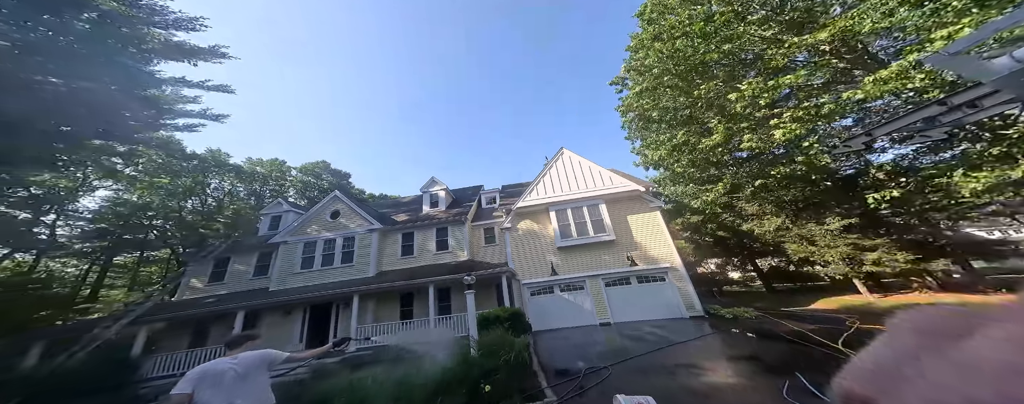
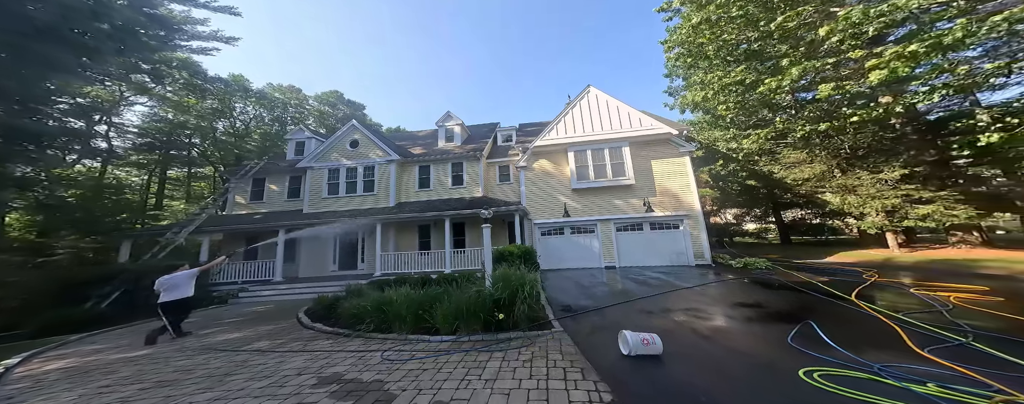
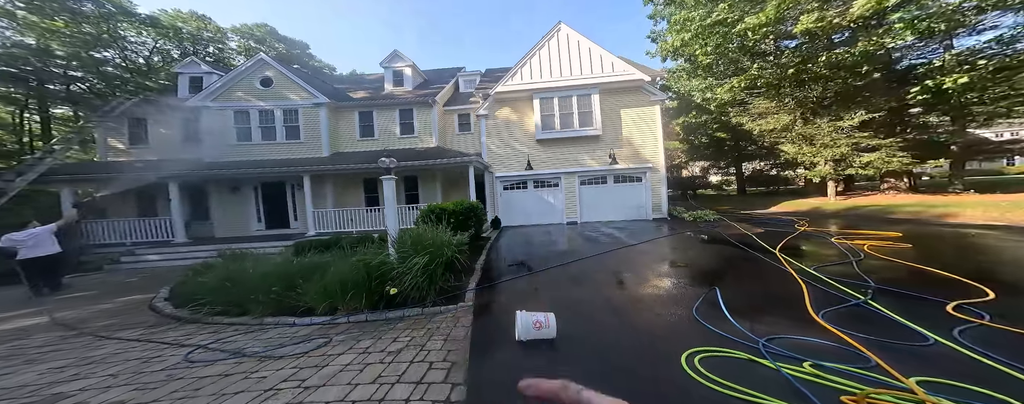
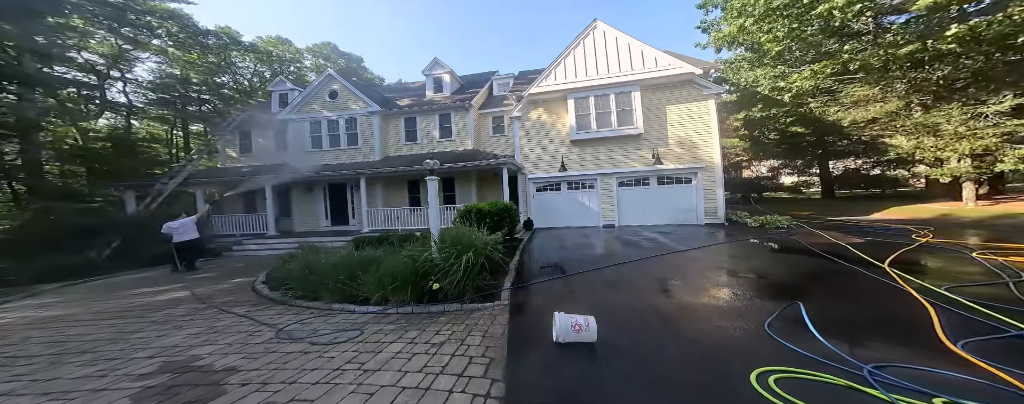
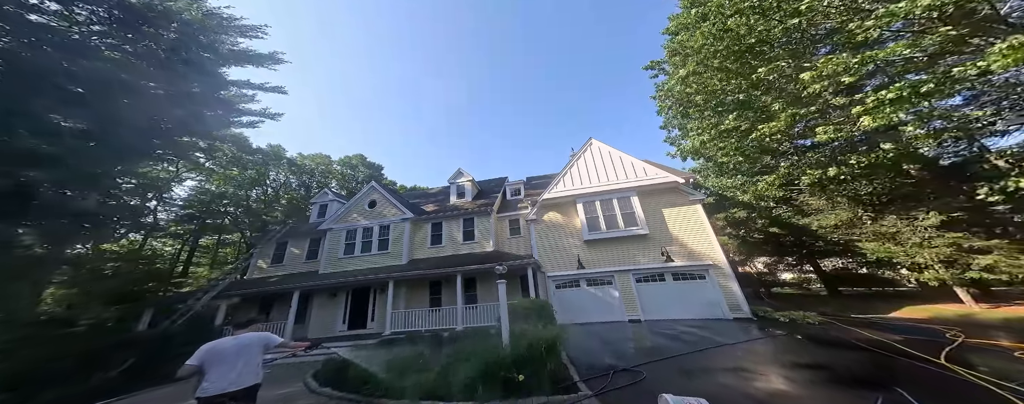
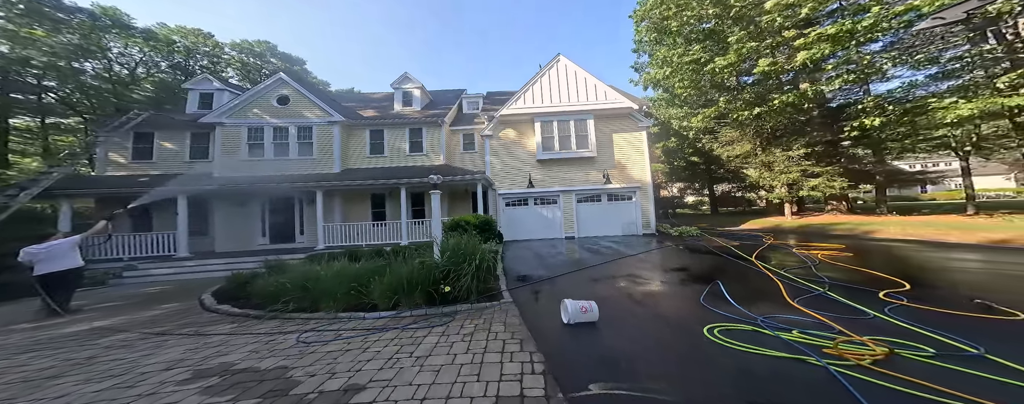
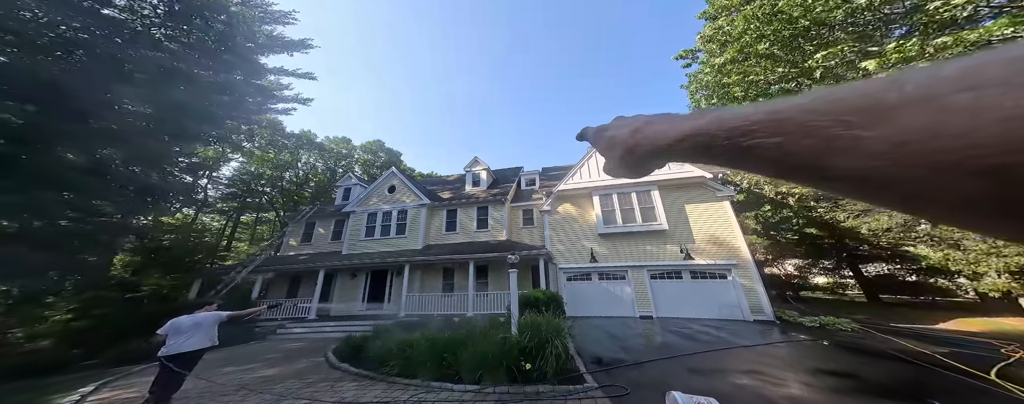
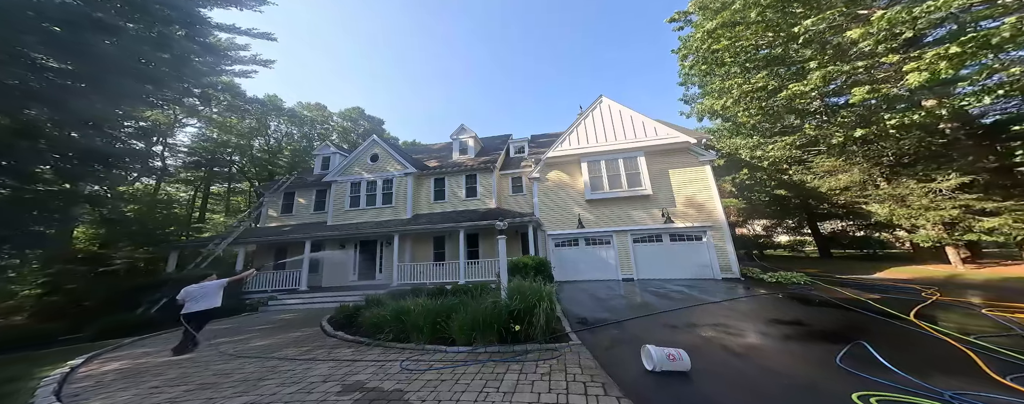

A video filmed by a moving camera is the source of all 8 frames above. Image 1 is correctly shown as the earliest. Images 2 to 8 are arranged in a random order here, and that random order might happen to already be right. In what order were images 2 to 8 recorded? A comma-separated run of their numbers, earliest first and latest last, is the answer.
5, 7, 8, 2, 6, 3, 4
